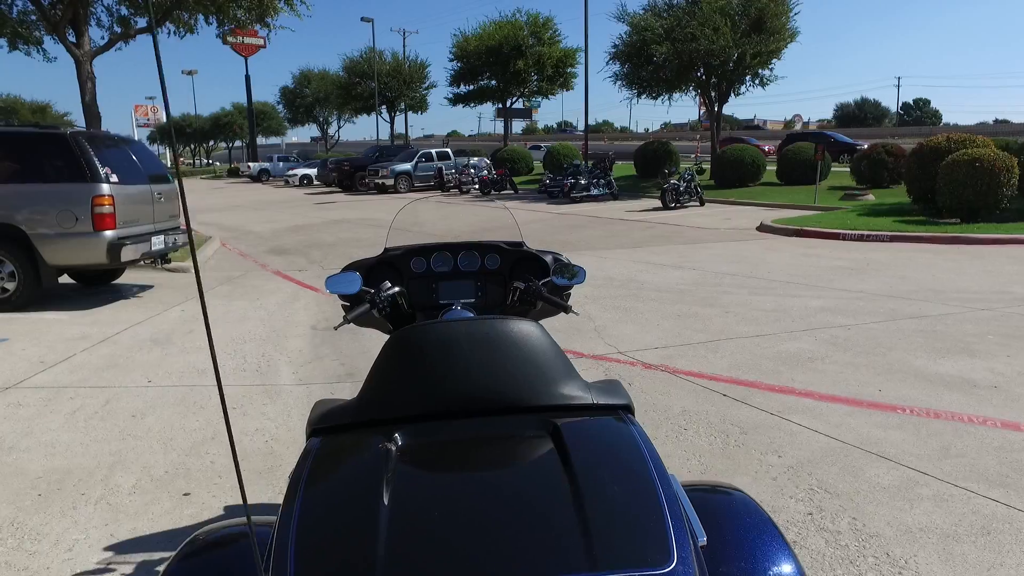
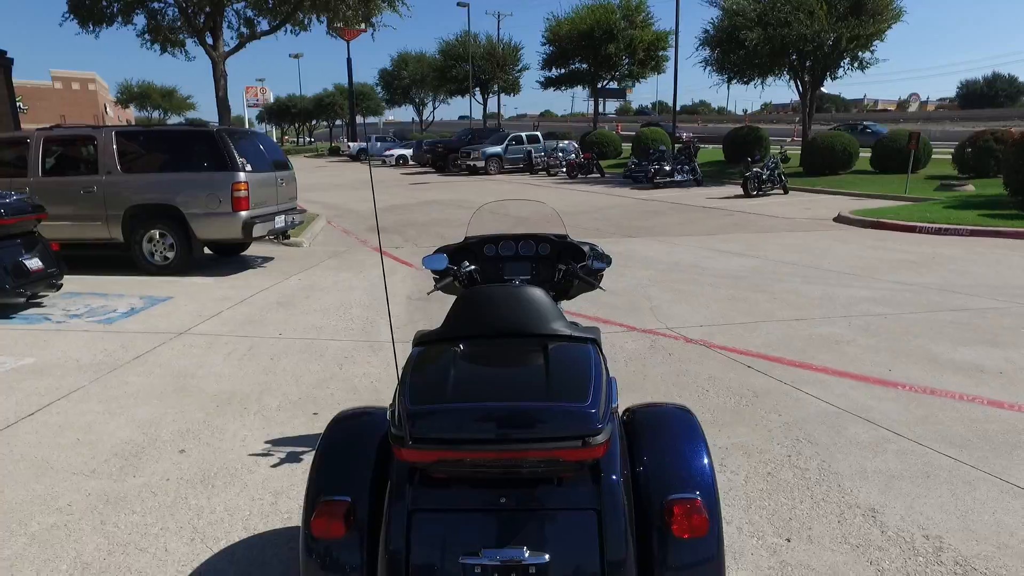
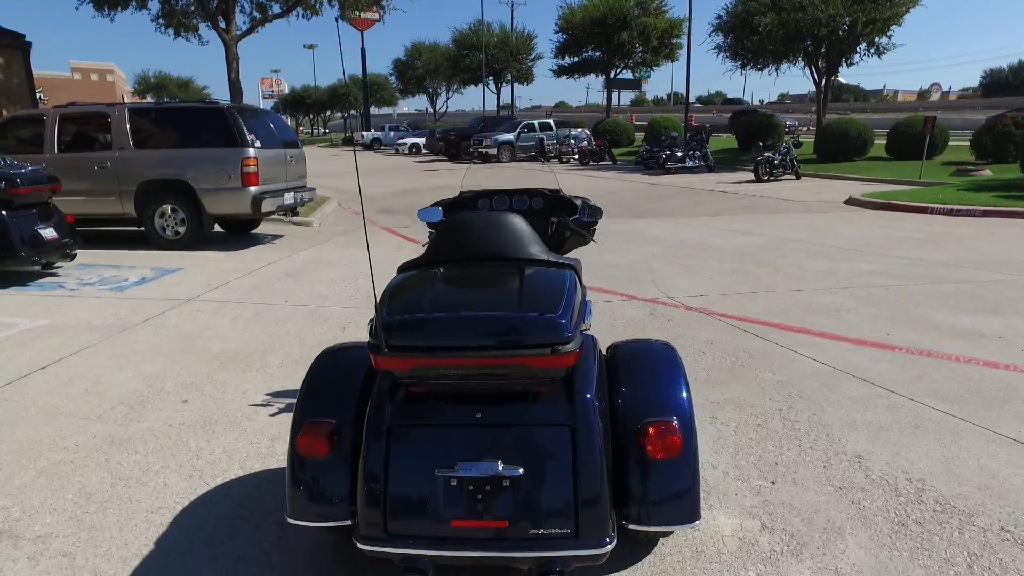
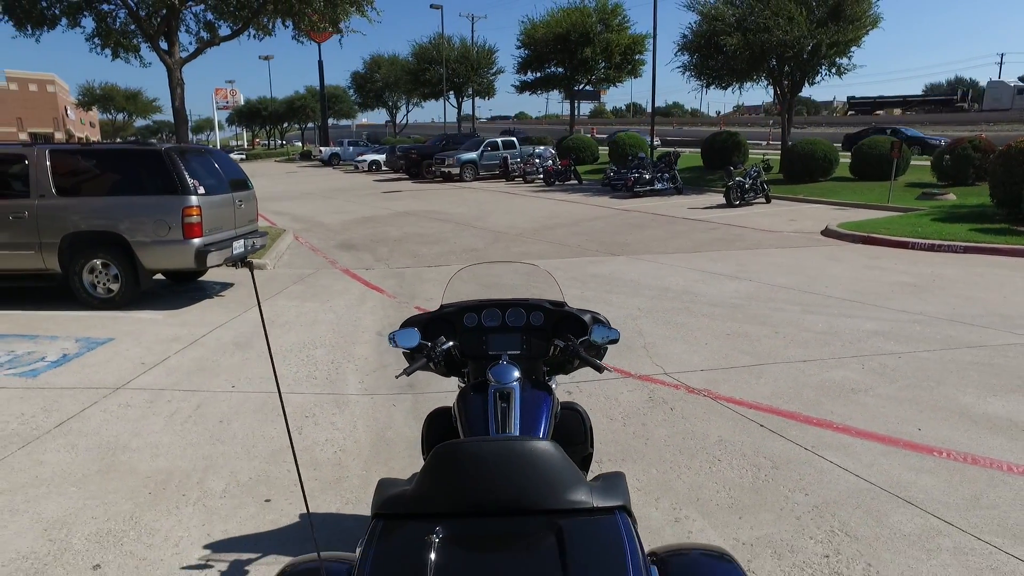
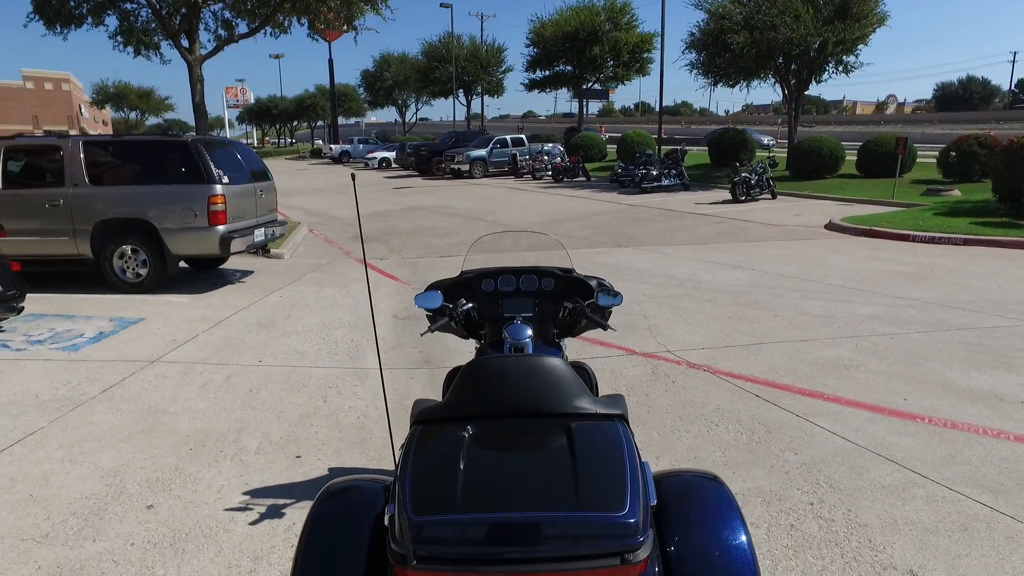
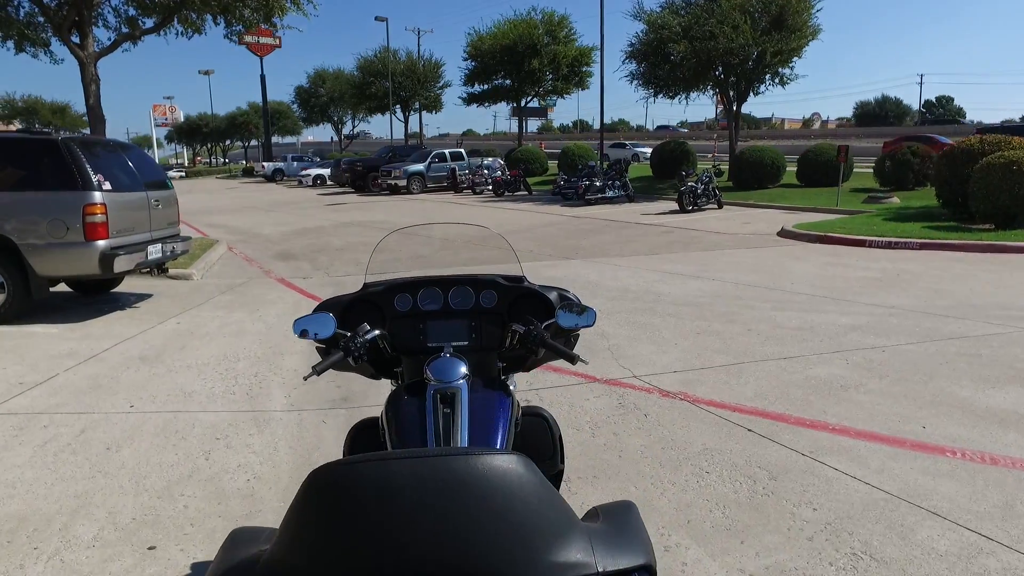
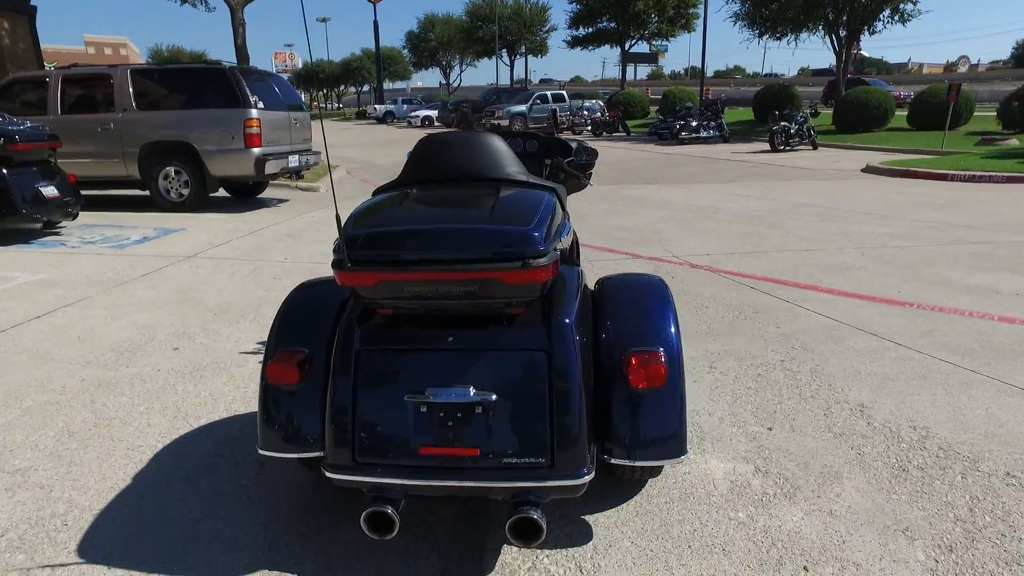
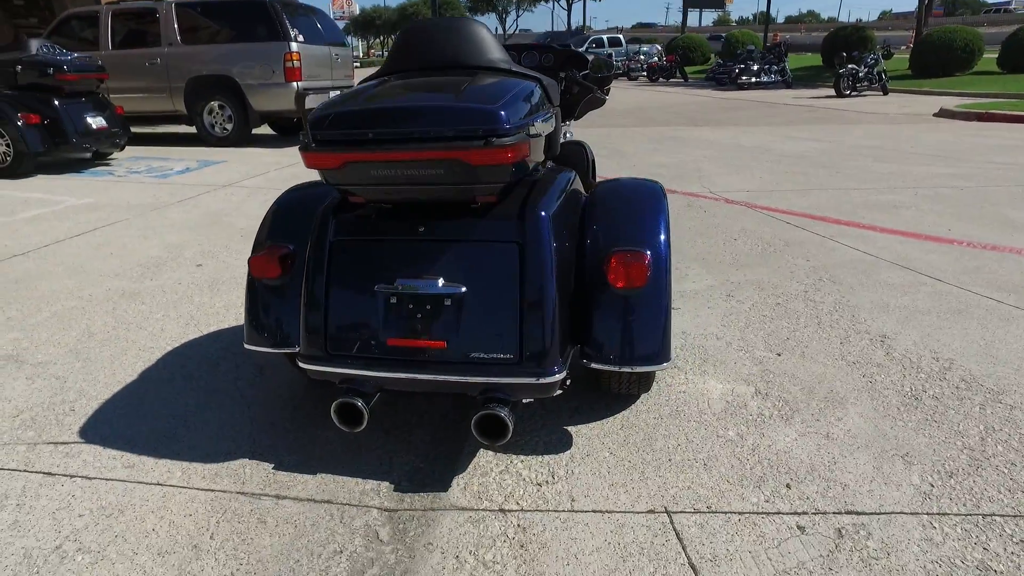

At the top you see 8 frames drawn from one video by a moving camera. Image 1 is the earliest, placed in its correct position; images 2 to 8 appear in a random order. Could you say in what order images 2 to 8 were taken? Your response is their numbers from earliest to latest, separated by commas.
6, 4, 5, 2, 3, 7, 8
